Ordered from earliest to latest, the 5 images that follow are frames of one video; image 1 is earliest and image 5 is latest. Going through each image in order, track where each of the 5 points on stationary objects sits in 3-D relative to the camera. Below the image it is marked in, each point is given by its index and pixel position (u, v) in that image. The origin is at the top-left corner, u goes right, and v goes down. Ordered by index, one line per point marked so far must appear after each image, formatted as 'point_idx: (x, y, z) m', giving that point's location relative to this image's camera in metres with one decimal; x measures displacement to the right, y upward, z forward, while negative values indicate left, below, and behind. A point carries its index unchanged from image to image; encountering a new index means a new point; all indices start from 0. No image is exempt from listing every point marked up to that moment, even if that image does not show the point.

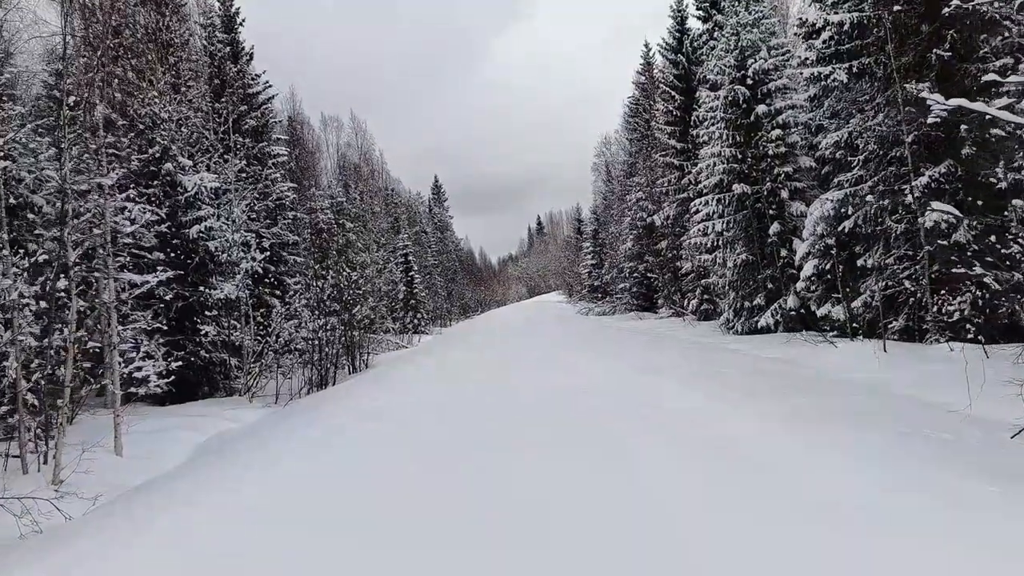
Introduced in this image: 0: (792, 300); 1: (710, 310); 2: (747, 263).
0: (+6.7, -0.3, +11.3) m
1: (+7.0, -0.8, +16.6) m
2: (+6.4, +0.7, +12.8) m
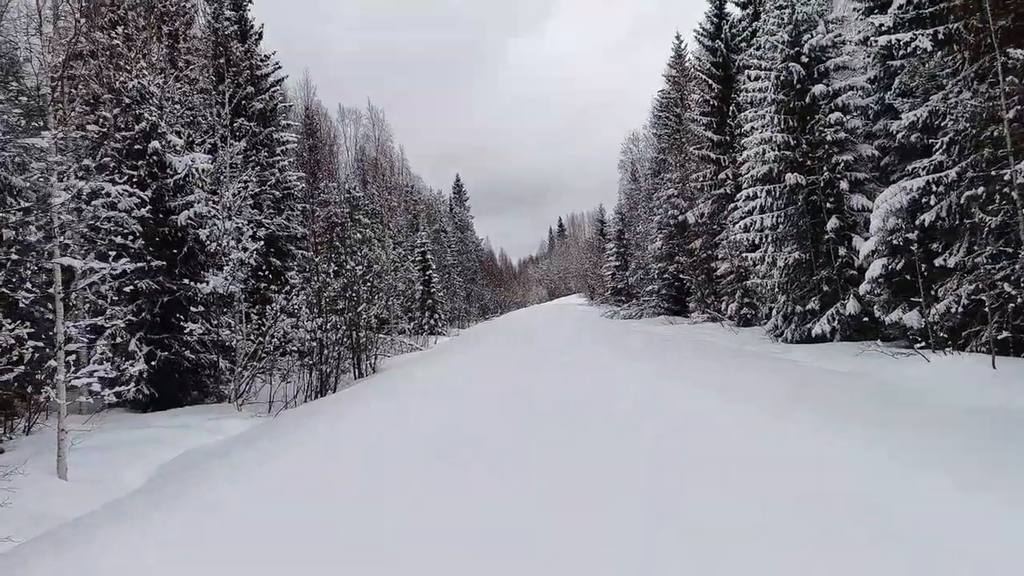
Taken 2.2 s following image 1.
0: (+7.2, -0.4, +9.9) m
1: (+7.7, -0.9, +15.2) m
2: (+7.0, +0.6, +11.4) m
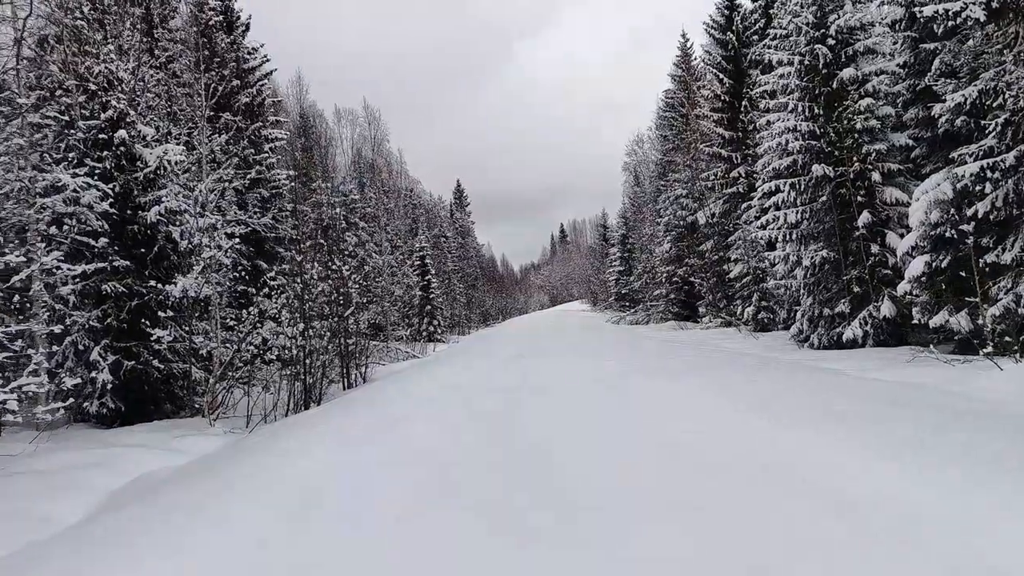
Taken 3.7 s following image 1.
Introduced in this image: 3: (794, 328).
0: (+7.2, -0.4, +9.0) m
1: (+7.8, -1.0, +14.2) m
2: (+7.0, +0.6, +10.5) m
3: (+6.7, -1.0, +11.2) m
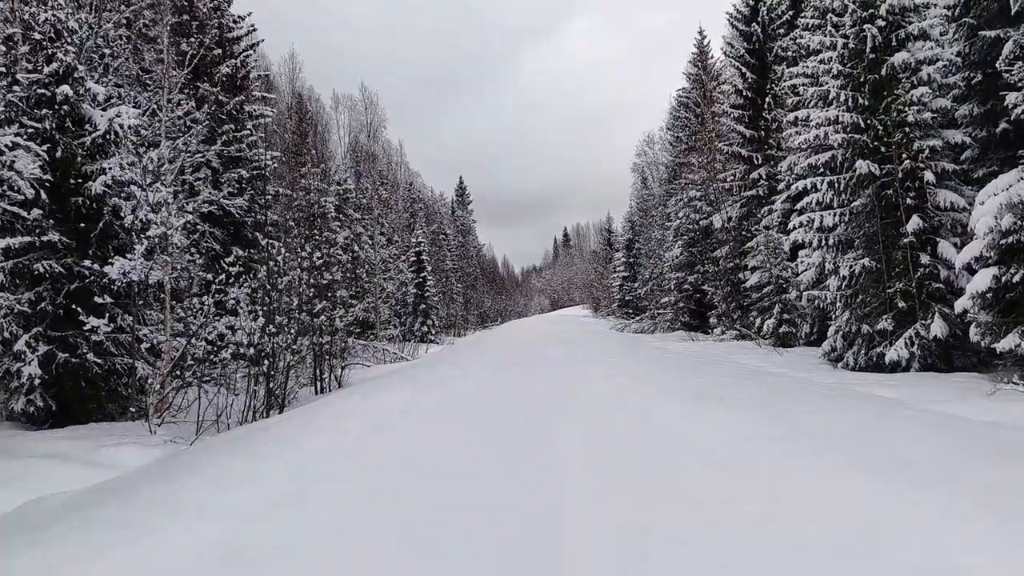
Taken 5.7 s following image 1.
0: (+7.2, -0.6, +7.8) m
1: (+7.7, -1.3, +13.0) m
2: (+7.0, +0.3, +9.3) m
3: (+6.6, -1.2, +10.0) m
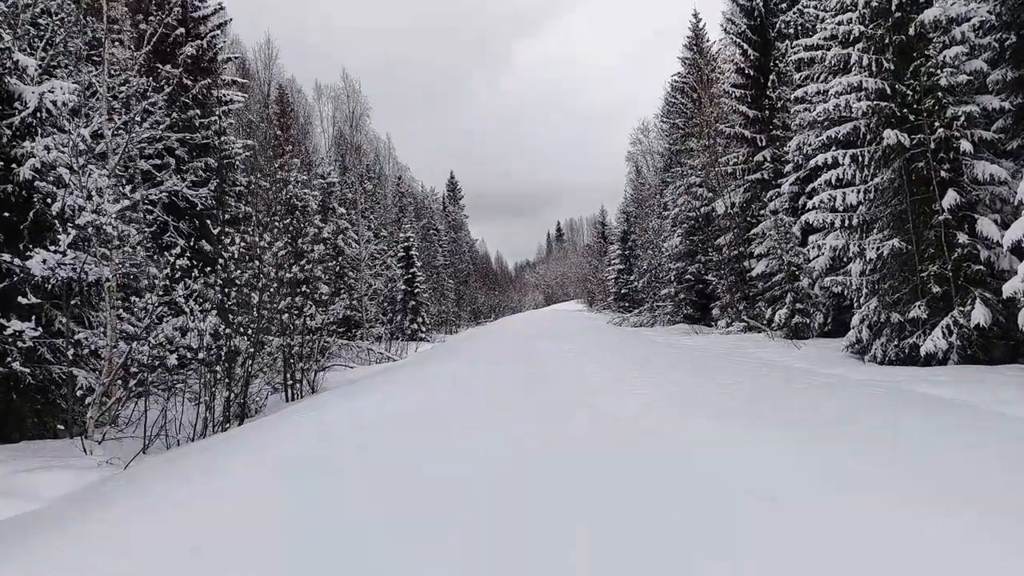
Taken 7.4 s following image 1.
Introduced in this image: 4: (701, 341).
0: (+7.1, -0.4, +7.0) m
1: (+7.5, -1.0, +12.2) m
2: (+6.8, +0.6, +8.5) m
3: (+6.5, -0.9, +9.1) m
4: (+5.6, -1.6, +14.1) m
